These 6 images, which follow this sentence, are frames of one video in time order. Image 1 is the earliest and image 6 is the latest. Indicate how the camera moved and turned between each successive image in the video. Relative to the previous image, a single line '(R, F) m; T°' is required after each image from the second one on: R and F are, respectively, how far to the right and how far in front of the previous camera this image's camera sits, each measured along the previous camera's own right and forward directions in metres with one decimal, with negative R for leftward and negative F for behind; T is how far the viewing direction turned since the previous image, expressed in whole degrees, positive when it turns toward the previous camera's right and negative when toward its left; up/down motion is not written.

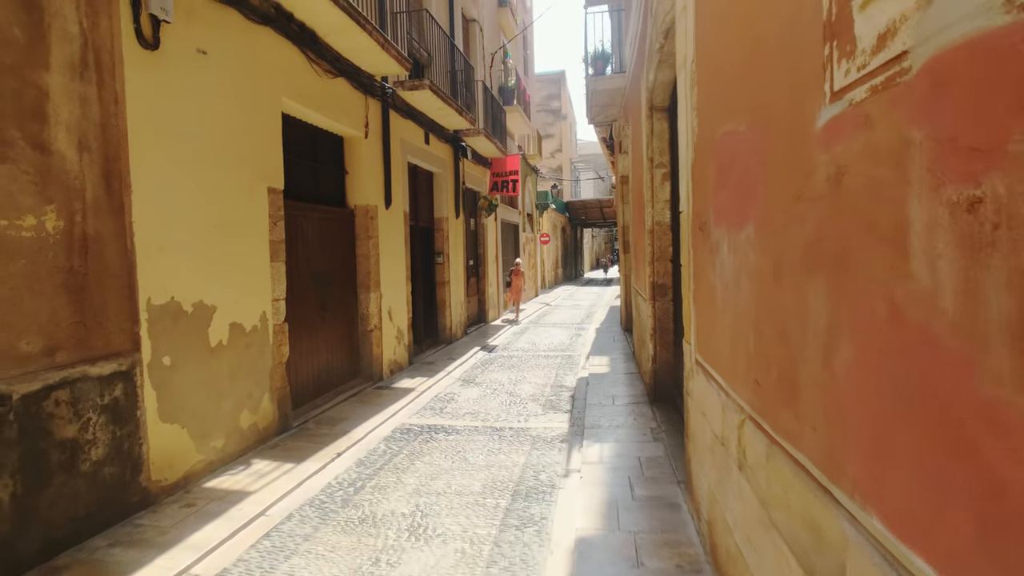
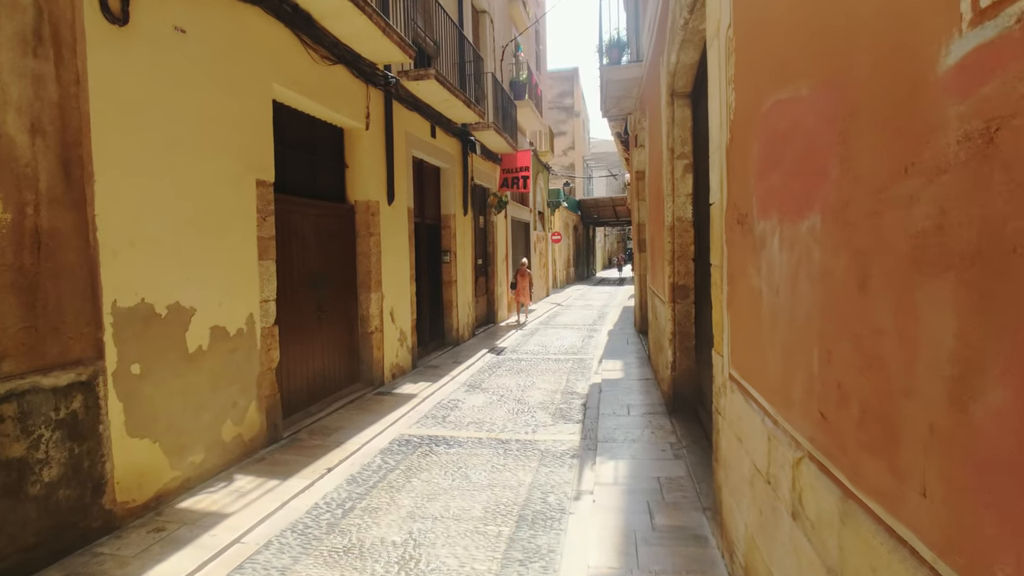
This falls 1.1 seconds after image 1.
(0.0, +0.4) m; -1°
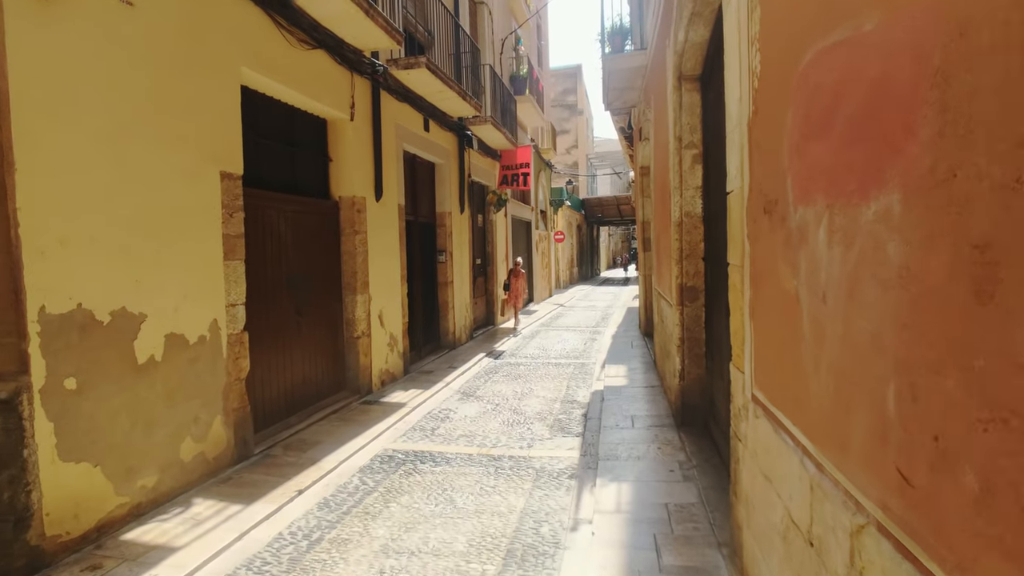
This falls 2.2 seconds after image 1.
(+0.1, +0.4) m; 0°
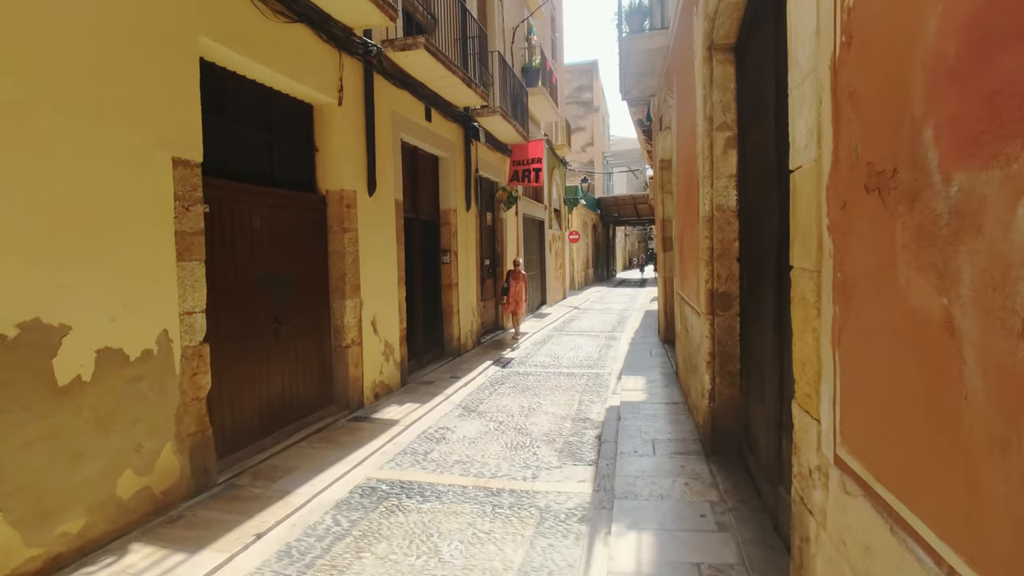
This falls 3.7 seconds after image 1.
(+0.1, +0.7) m; -2°
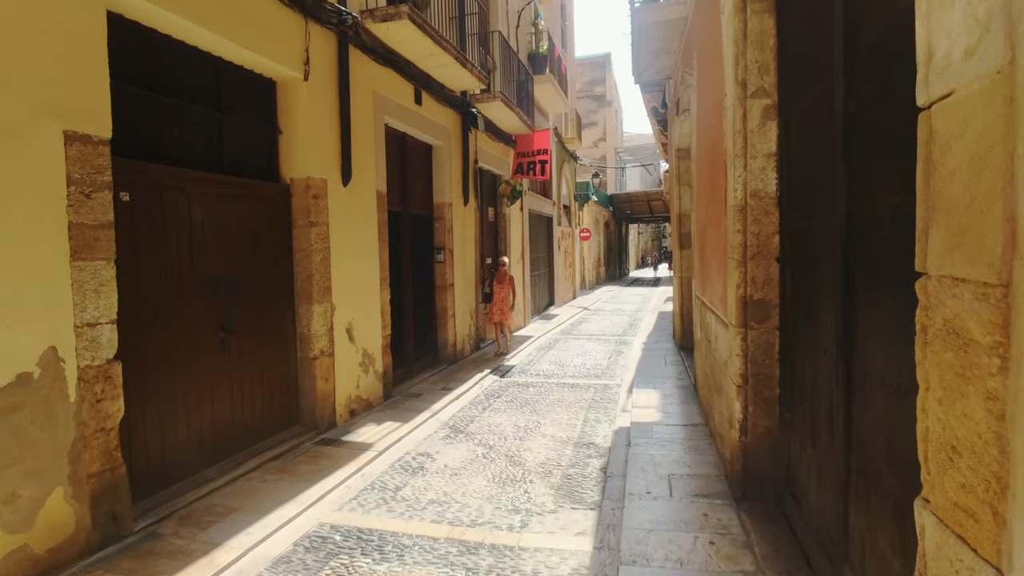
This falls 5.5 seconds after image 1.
(+0.2, +0.8) m; -1°
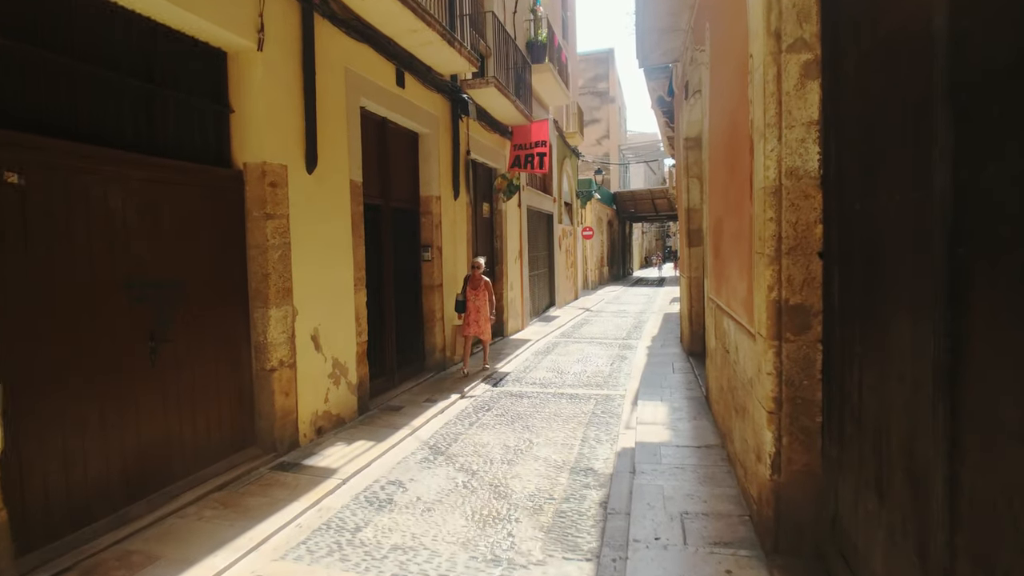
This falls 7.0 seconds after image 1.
(+0.1, +0.7) m; 0°
